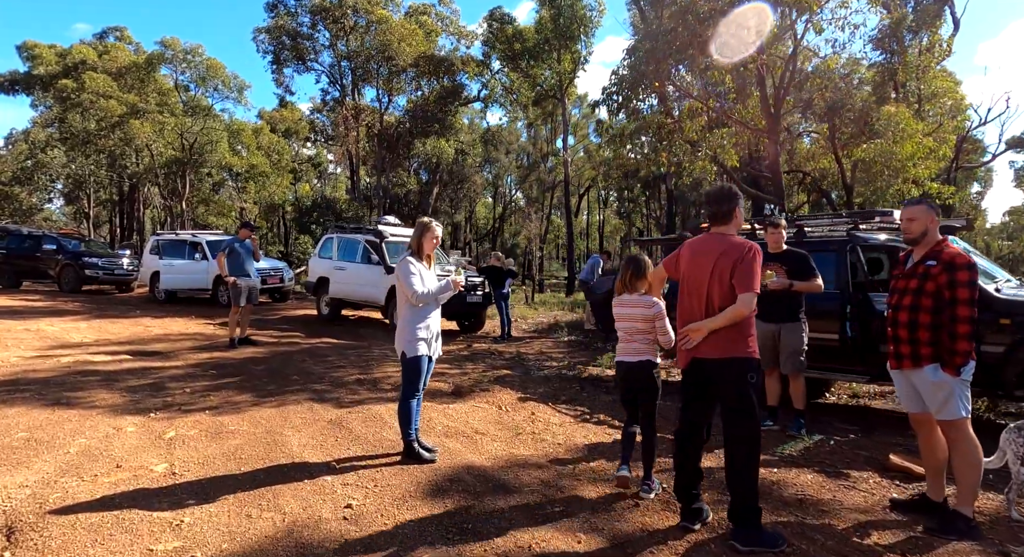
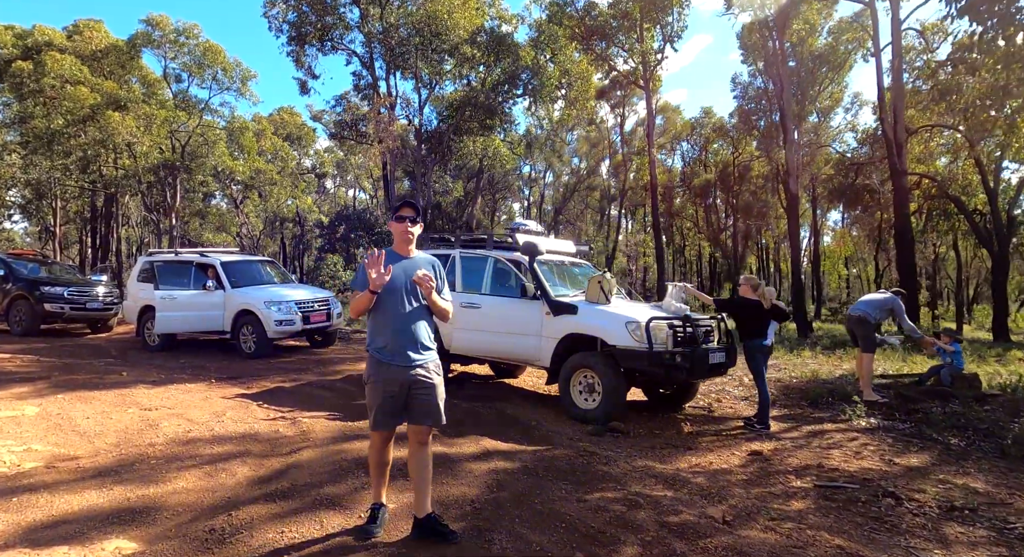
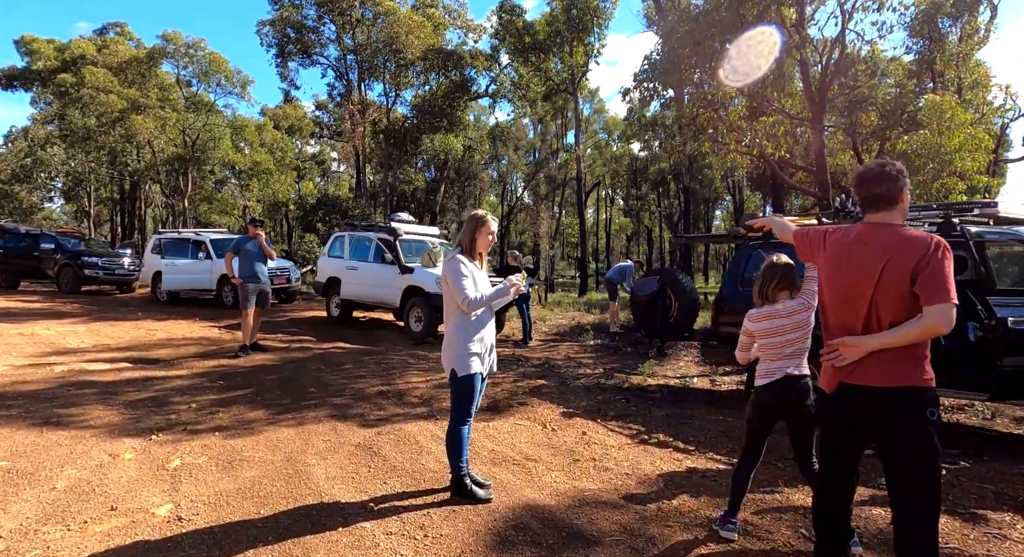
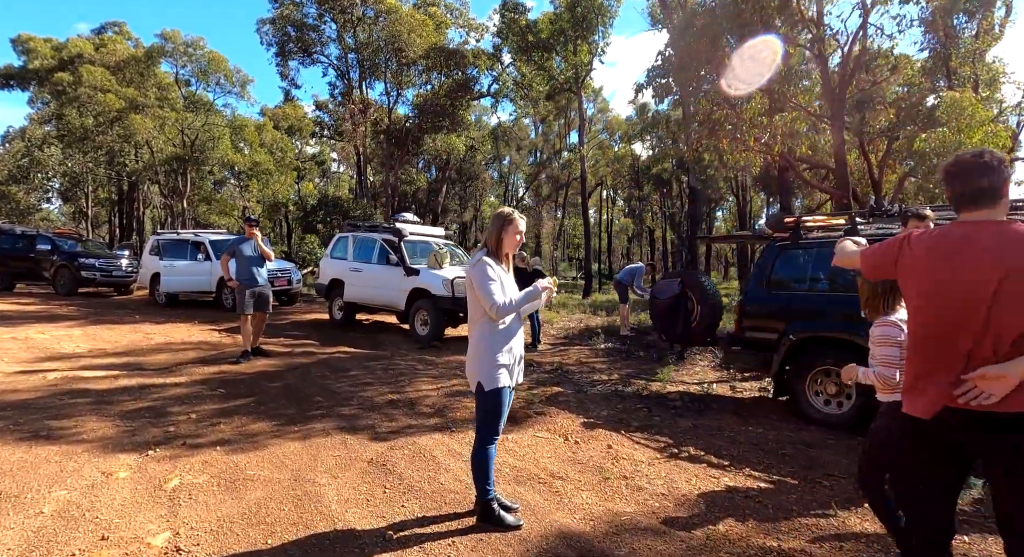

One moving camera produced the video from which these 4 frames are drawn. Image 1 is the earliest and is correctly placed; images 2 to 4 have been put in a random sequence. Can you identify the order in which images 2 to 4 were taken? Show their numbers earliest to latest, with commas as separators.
3, 4, 2
